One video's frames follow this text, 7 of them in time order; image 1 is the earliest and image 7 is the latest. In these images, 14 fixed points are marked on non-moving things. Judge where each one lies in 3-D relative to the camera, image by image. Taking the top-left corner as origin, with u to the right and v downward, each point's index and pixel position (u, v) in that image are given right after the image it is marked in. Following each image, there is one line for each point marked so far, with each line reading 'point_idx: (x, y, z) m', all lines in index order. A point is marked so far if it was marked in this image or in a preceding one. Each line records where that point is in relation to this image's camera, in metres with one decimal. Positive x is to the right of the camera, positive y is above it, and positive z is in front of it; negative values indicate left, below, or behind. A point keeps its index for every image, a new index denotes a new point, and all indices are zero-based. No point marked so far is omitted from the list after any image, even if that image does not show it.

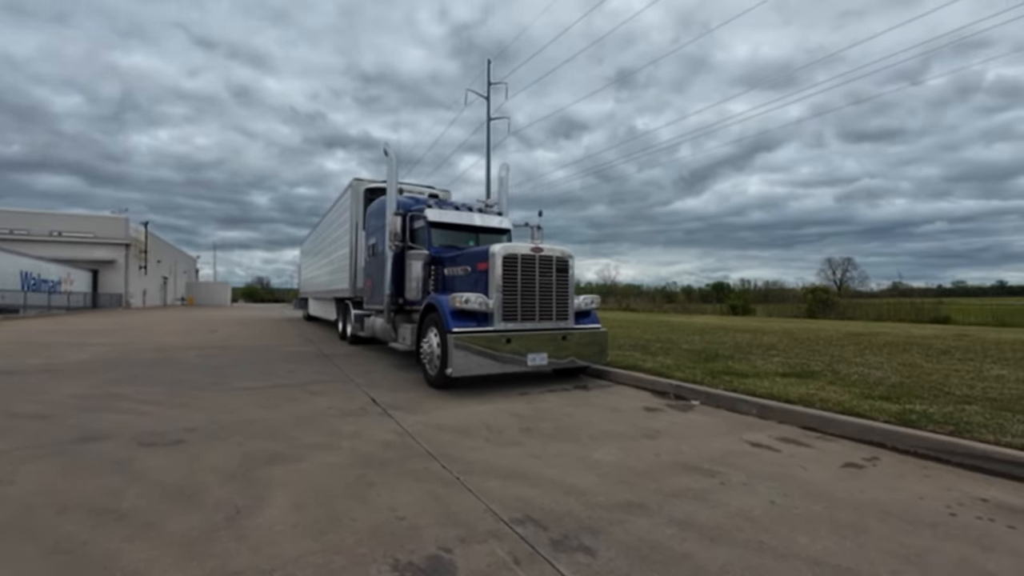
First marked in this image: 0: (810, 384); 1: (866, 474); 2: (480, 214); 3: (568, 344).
0: (+4.9, -1.6, +7.7) m
1: (+3.5, -1.8, +4.6) m
2: (-0.8, +1.9, +11.9) m
3: (+1.1, -1.1, +9.0) m
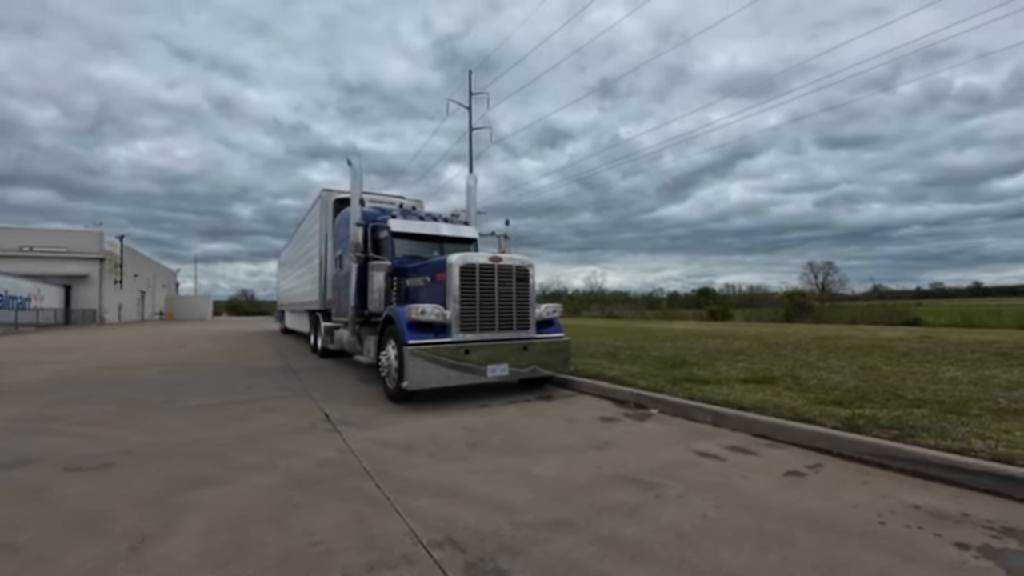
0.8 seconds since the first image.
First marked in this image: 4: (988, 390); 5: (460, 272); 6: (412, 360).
0: (+4.2, -1.7, +7.6) m
1: (+2.9, -1.9, +4.5) m
2: (-1.7, +1.7, +11.8) m
3: (+0.3, -1.3, +8.9) m
4: (+7.2, -1.6, +7.0) m
5: (-1.0, +0.3, +8.4) m
6: (-1.7, -1.2, +7.8) m
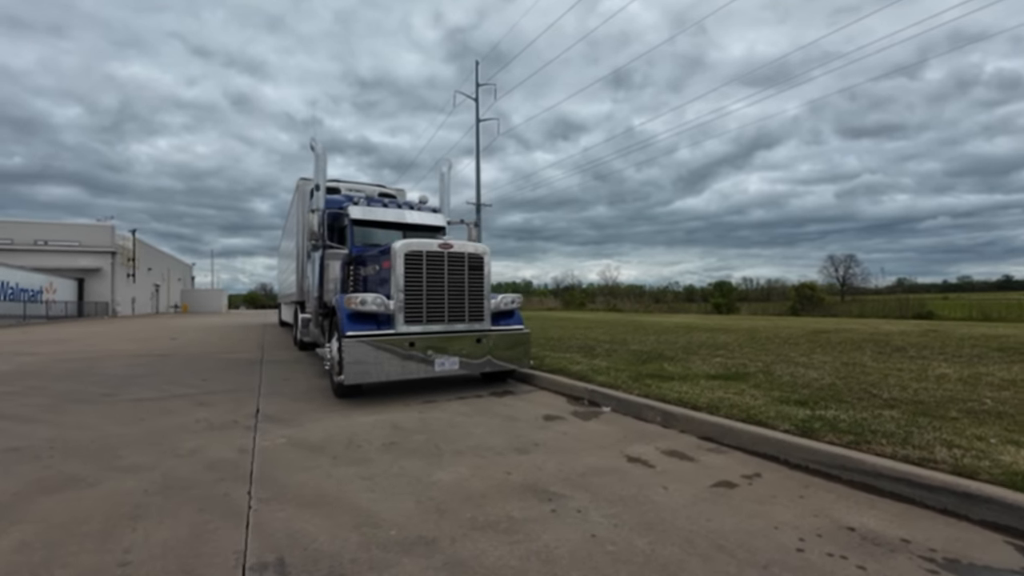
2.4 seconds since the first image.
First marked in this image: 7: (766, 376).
0: (+3.3, -1.5, +7.0) m
1: (+1.9, -1.8, +3.9) m
2: (-2.5, +1.9, +11.3) m
3: (-0.5, -1.1, +8.4) m
4: (+6.2, -1.4, +6.2) m
5: (-1.9, +0.5, +7.9) m
6: (-2.6, -1.0, +7.4) m
7: (+4.2, -1.5, +7.7) m
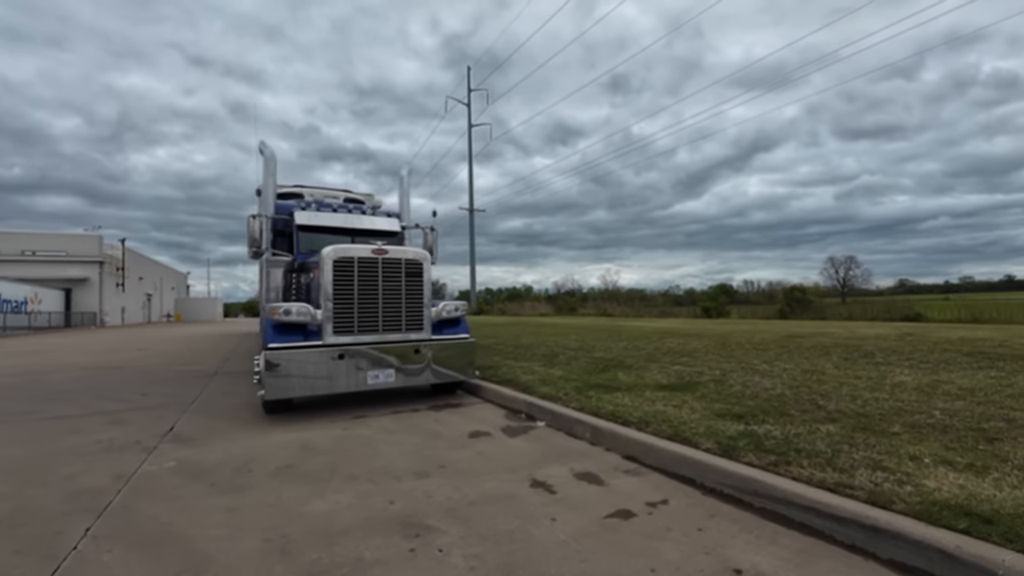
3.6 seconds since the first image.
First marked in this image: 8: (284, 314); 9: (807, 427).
0: (+2.3, -1.6, +6.6) m
1: (+0.8, -1.8, +3.5) m
2: (-3.5, +1.7, +10.9) m
3: (-1.5, -1.2, +7.9) m
4: (+5.2, -1.4, +5.8) m
5: (-2.9, +0.4, +7.4) m
6: (-3.6, -1.2, +6.9) m
7: (+3.2, -1.5, +7.3) m
8: (-3.6, -0.4, +7.2) m
9: (+3.2, -1.5, +5.0) m
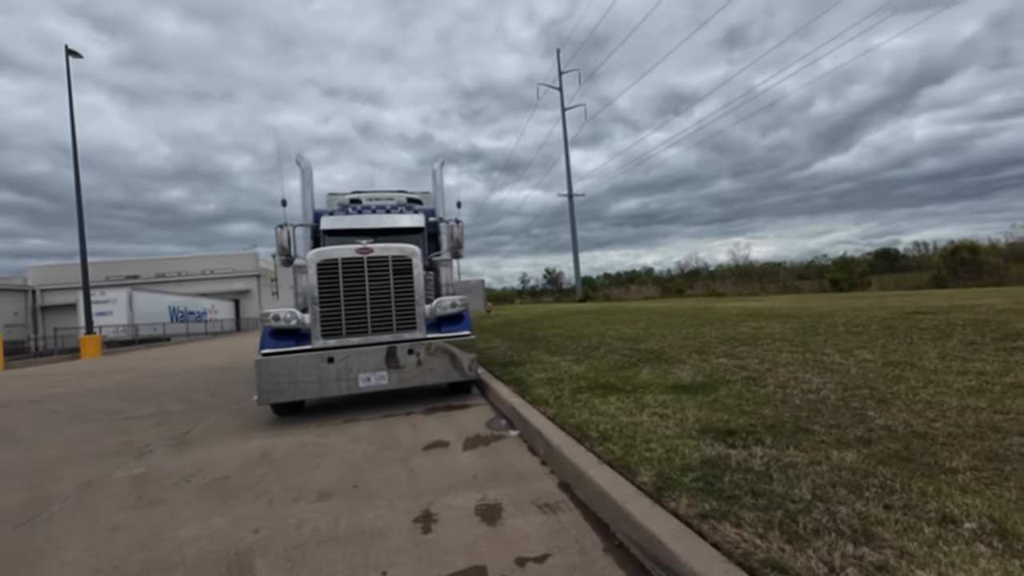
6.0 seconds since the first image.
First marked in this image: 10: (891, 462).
0: (+1.8, -1.3, +5.3) m
1: (-0.3, -1.8, +2.6) m
2: (-2.9, +1.7, +10.8) m
3: (-1.6, -1.1, +7.5) m
4: (+4.4, -1.0, +3.8) m
5: (-3.1, +0.3, +7.4) m
6: (-3.8, -1.3, +7.1) m
7: (+2.9, -1.2, +5.7) m
8: (-3.8, -0.5, +7.3) m
9: (+2.3, -1.3, +3.5) m
10: (+2.7, -1.2, +3.3) m
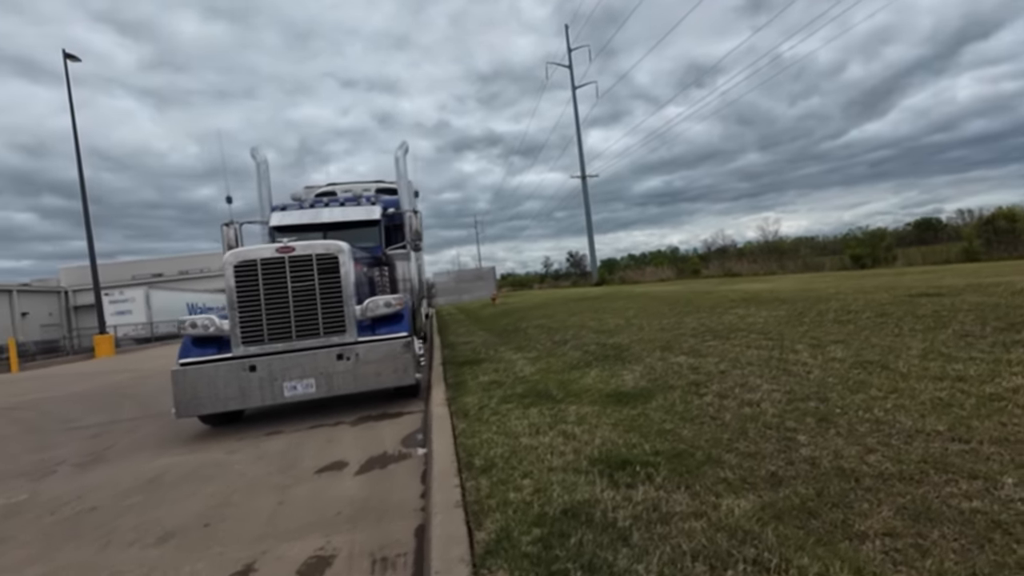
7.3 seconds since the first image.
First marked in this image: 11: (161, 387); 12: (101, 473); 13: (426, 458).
0: (+0.7, -1.3, +4.5) m
1: (-1.5, -1.9, +2.1) m
2: (-3.8, +1.8, +10.3) m
3: (-2.5, -1.1, +7.0) m
4: (+3.3, -0.9, +2.9) m
5: (-4.1, +0.2, +6.9) m
6: (-4.8, -1.4, +6.7) m
7: (+1.8, -1.1, +4.9) m
8: (-4.7, -0.6, +6.9) m
9: (+1.1, -1.3, +2.8) m
10: (+1.5, -1.2, +2.5) m
11: (-9.4, -2.7, +12.4) m
12: (-5.0, -2.3, +5.7) m
13: (-0.9, -1.8, +4.8) m
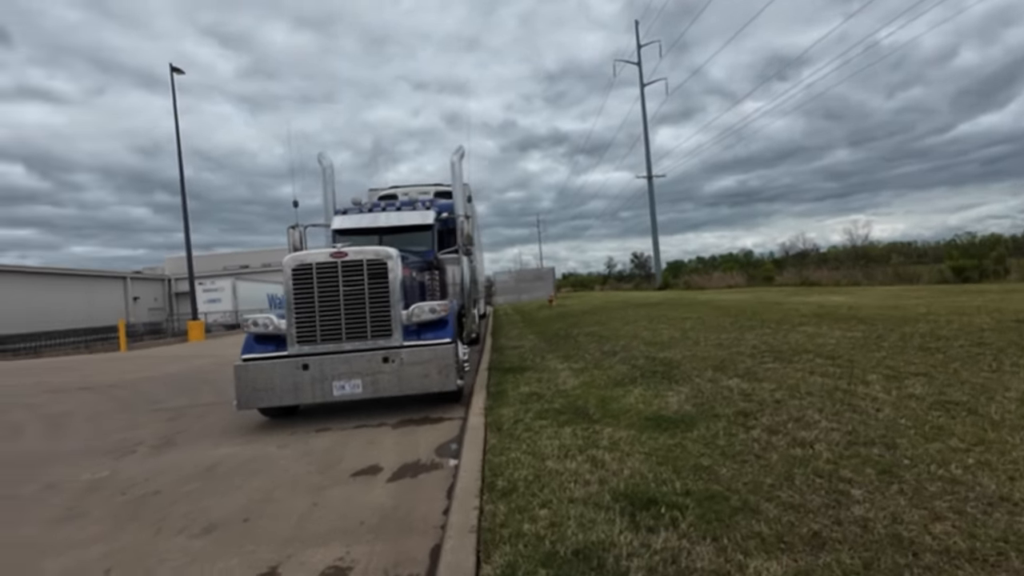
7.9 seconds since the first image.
0: (+1.0, -1.5, +4.3) m
1: (-1.6, -2.0, +2.2) m
2: (-2.6, +1.7, +10.6) m
3: (-1.9, -1.2, +7.2) m
4: (+3.3, -1.2, +2.4) m
5: (-3.4, +0.2, +7.3) m
6: (-4.2, -1.4, +7.2) m
7: (+2.2, -1.4, +4.6) m
8: (-4.1, -0.6, +7.4) m
9: (+1.1, -1.5, +2.5) m
10: (+1.5, -1.4, +2.2) m
11: (-8.0, -2.6, +13.5) m
12: (-4.6, -2.3, +6.2) m
13: (-0.6, -1.9, +4.8) m
